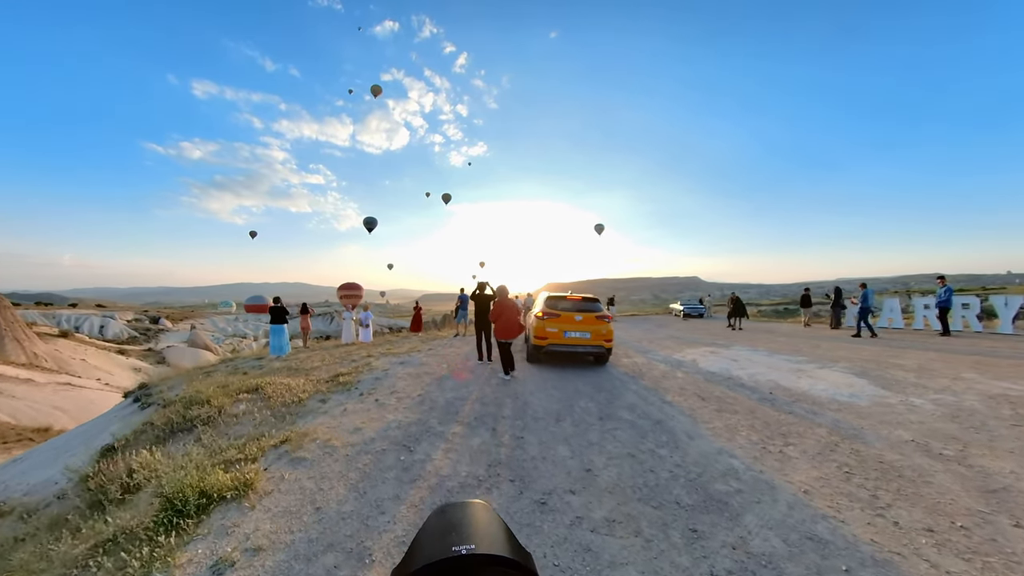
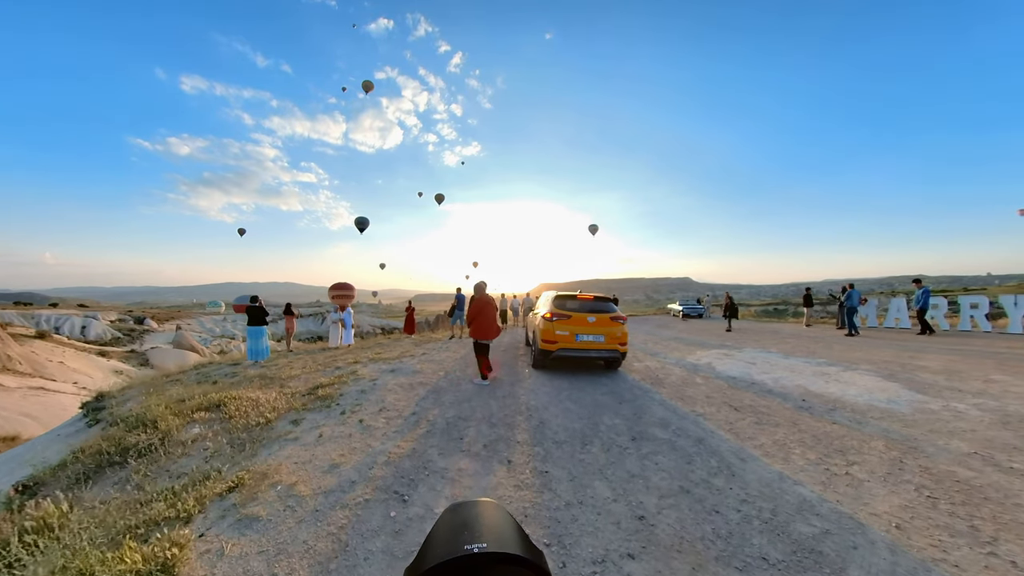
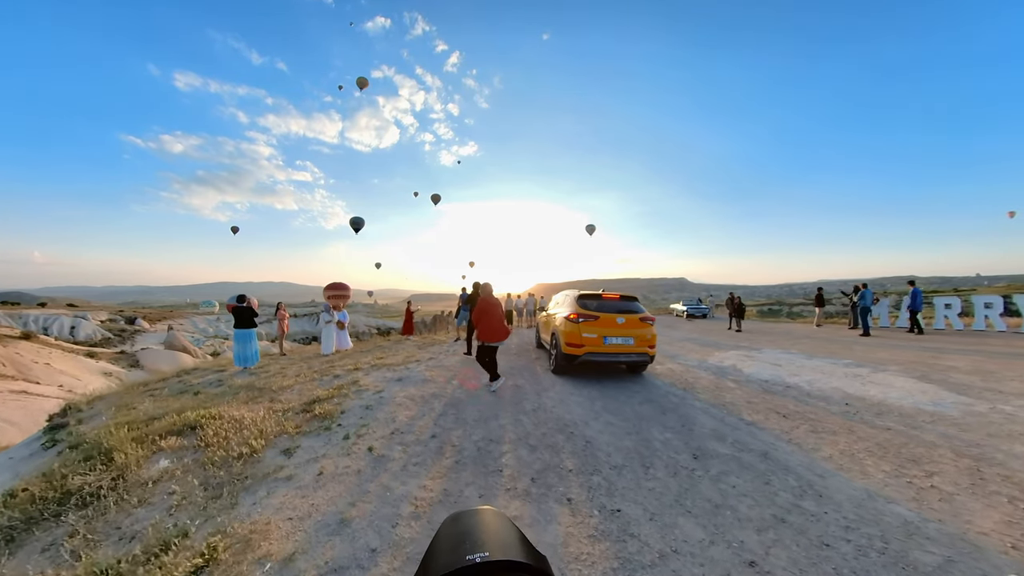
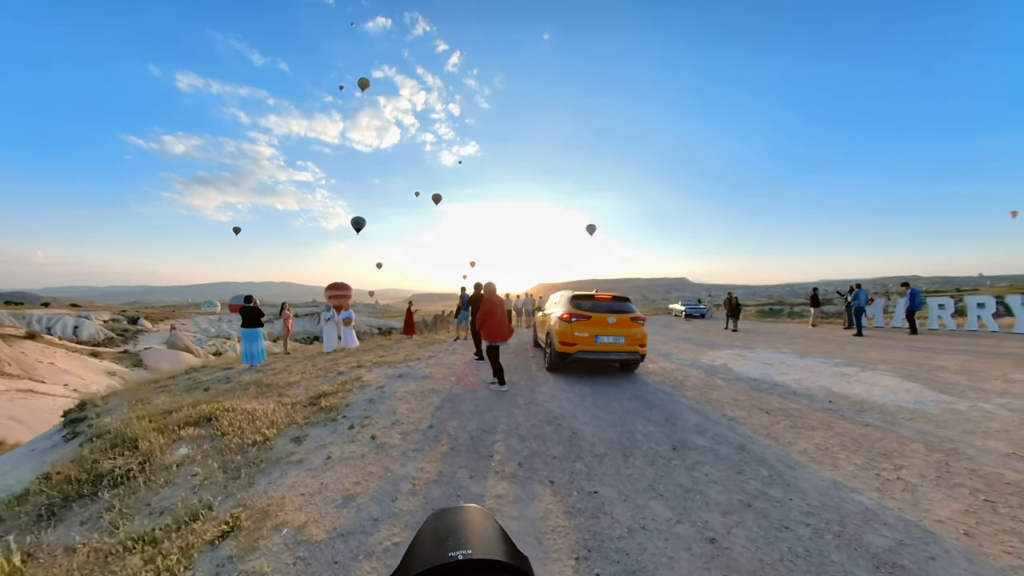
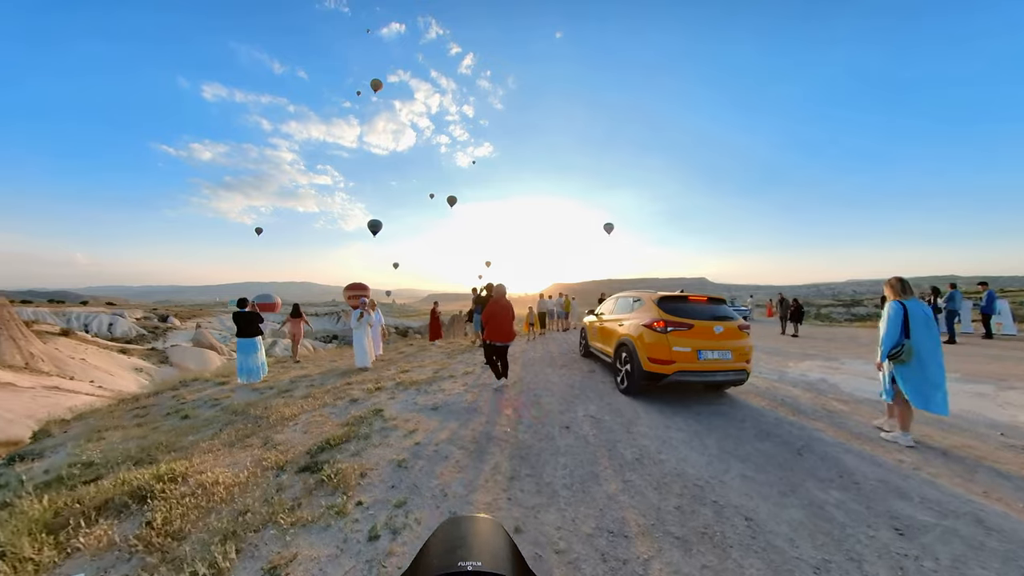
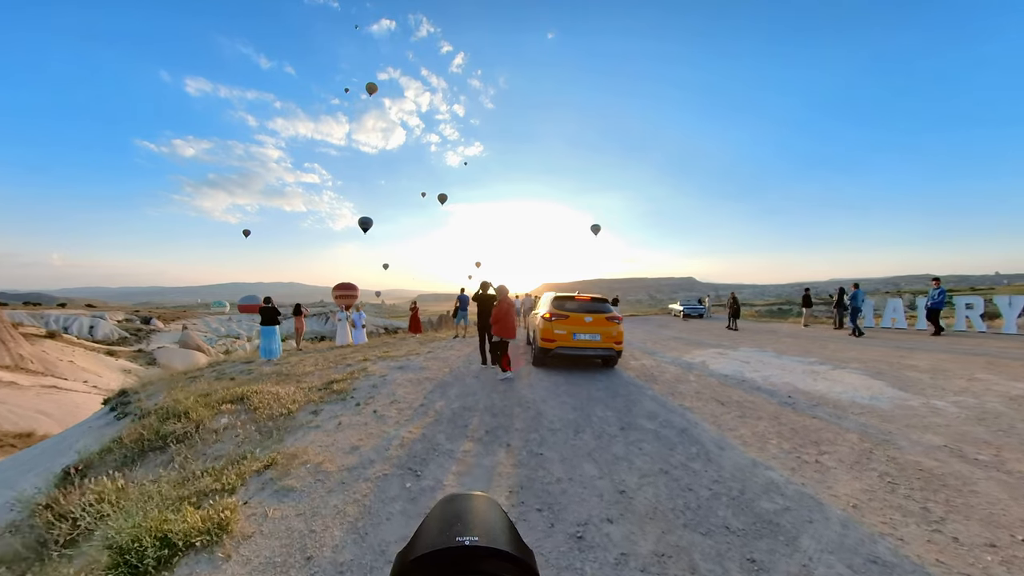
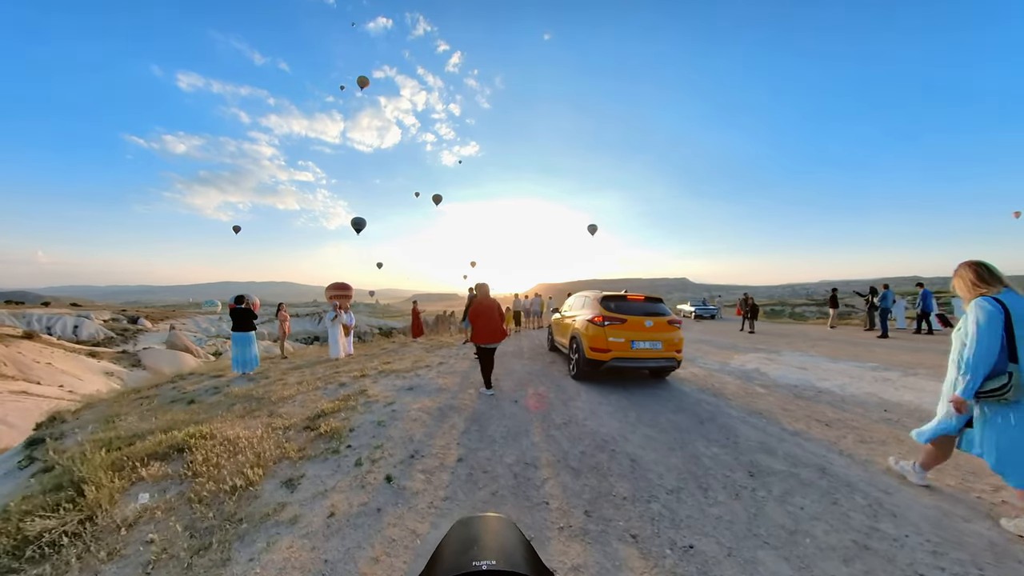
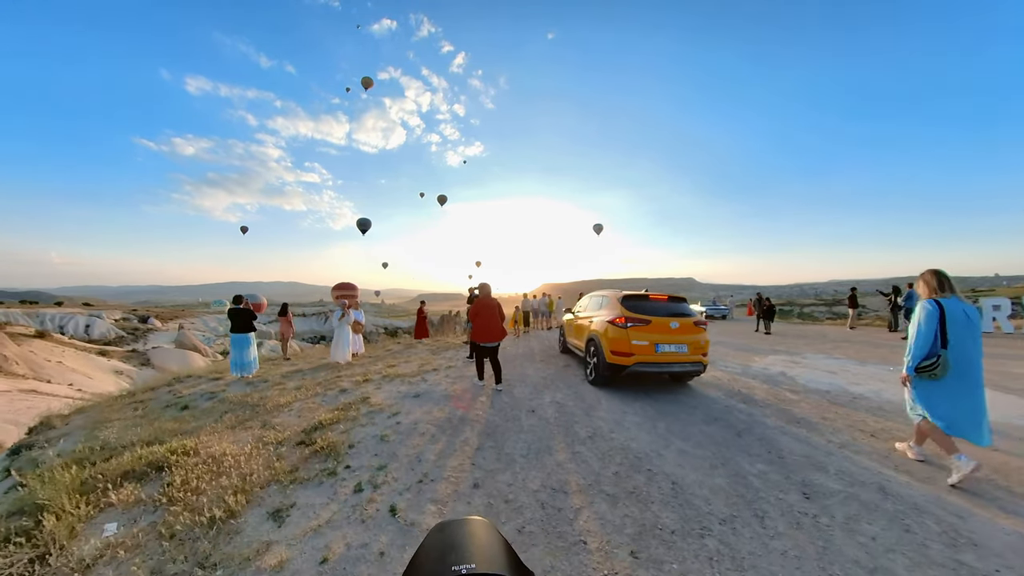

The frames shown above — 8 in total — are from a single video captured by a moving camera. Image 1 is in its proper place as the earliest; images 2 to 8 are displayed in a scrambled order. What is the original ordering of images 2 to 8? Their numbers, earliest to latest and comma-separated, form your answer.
6, 2, 4, 3, 7, 8, 5
